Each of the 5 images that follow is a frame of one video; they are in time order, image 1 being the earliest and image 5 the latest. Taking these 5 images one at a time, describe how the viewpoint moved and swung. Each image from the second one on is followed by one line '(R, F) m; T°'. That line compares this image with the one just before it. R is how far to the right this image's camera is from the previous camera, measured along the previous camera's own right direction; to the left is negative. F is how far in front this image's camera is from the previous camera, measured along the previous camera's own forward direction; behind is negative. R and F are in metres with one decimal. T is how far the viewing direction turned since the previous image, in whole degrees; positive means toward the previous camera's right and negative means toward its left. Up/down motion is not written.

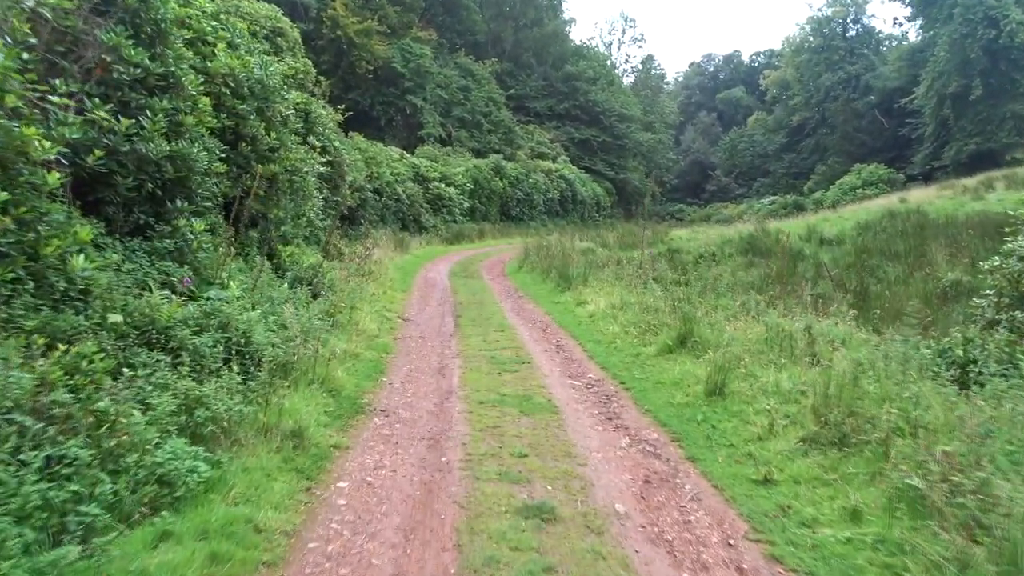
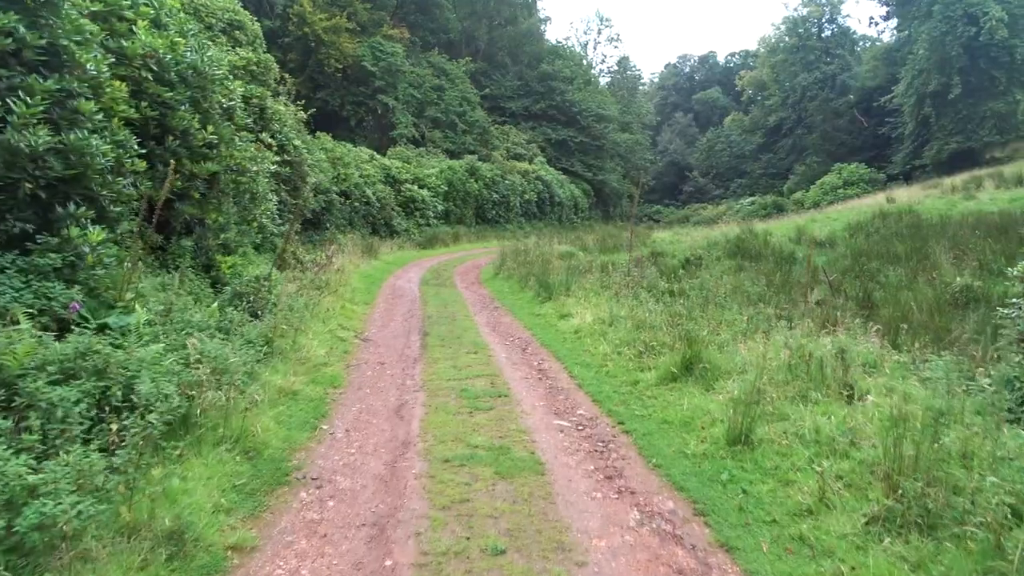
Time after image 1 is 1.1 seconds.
(0.0, +1.4) m; +2°
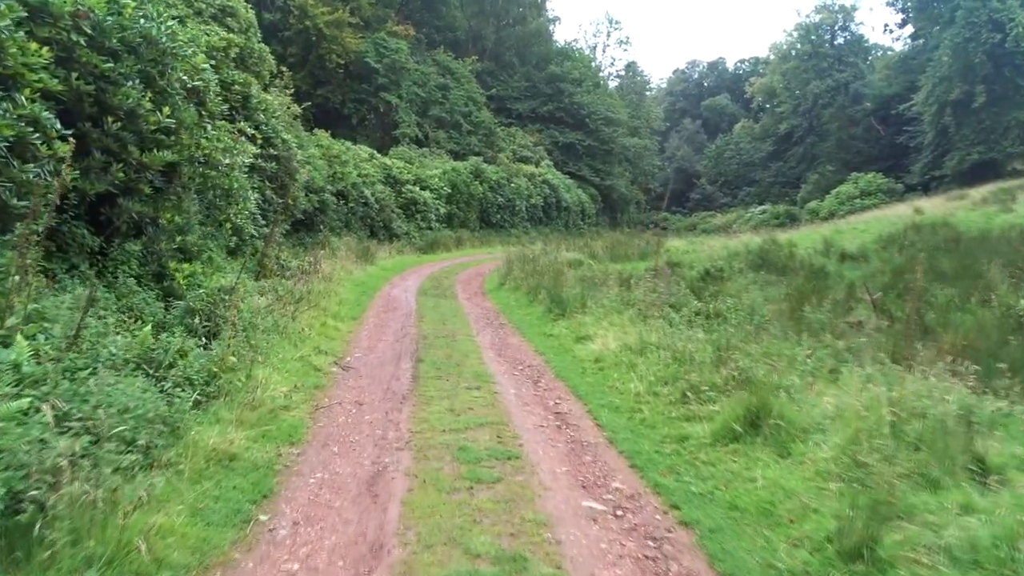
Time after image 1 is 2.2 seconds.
(-0.1, +1.6) m; 0°
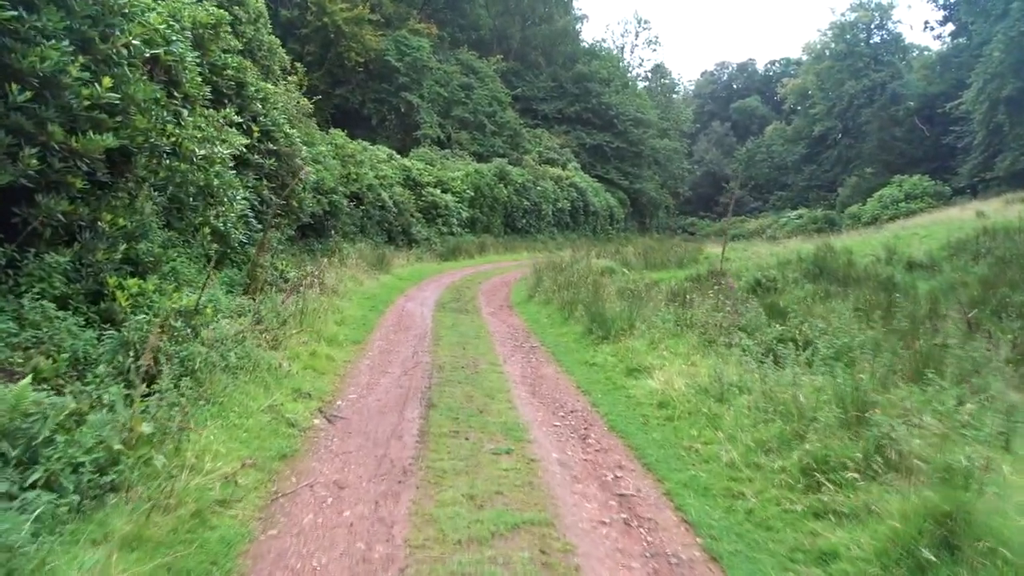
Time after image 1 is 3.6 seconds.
(-0.1, +1.9) m; -2°
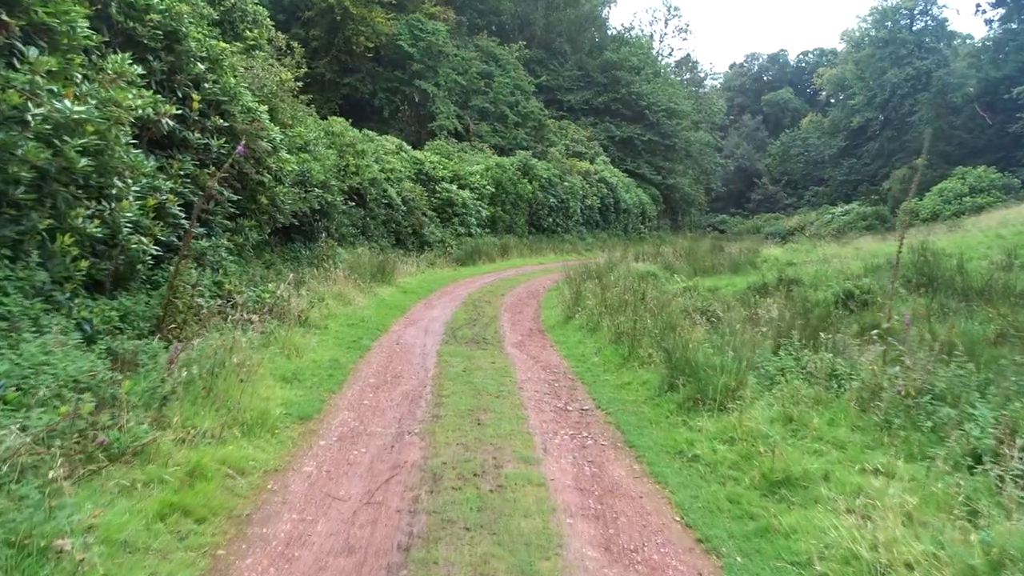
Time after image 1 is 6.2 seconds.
(-0.2, +3.6) m; -2°
